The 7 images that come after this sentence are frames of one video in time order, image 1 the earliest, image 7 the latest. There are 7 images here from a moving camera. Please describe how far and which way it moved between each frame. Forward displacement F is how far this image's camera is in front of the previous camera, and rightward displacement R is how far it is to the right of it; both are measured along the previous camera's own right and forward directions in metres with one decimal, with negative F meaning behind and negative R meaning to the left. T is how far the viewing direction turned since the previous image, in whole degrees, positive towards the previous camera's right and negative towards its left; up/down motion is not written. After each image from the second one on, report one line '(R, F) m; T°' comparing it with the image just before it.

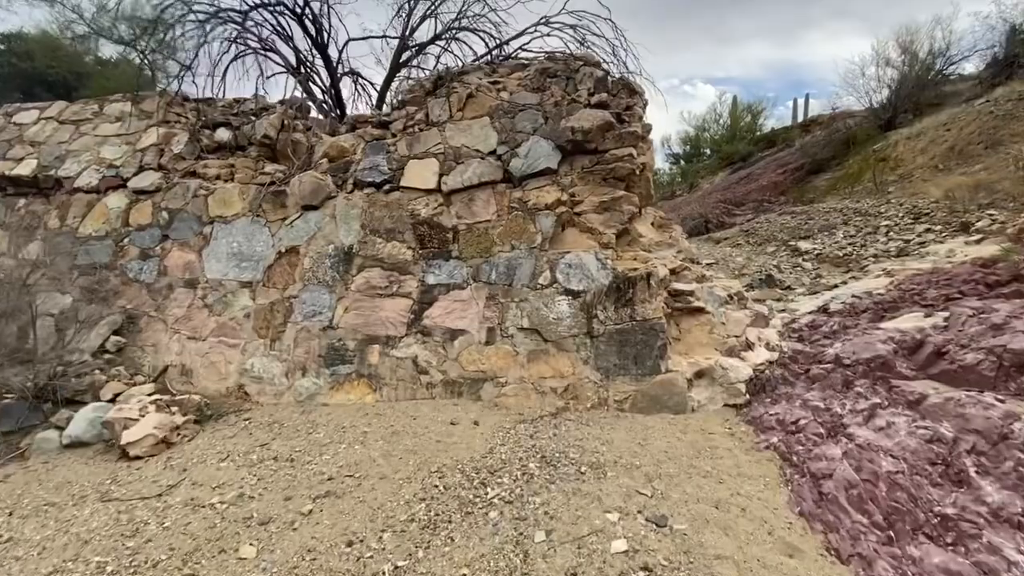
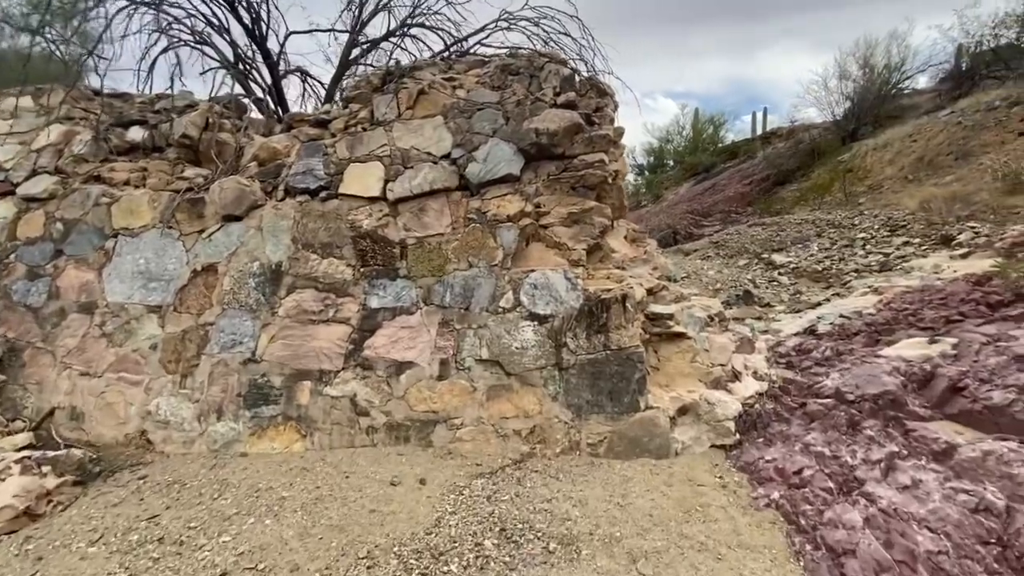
(+0.1, +0.6) m; +4°
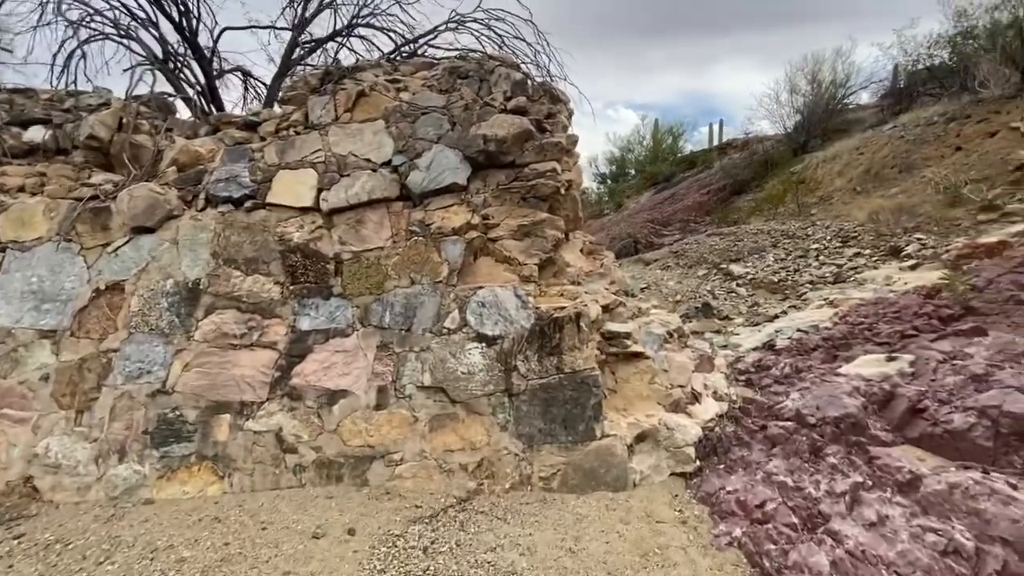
(+0.1, +0.3) m; +4°
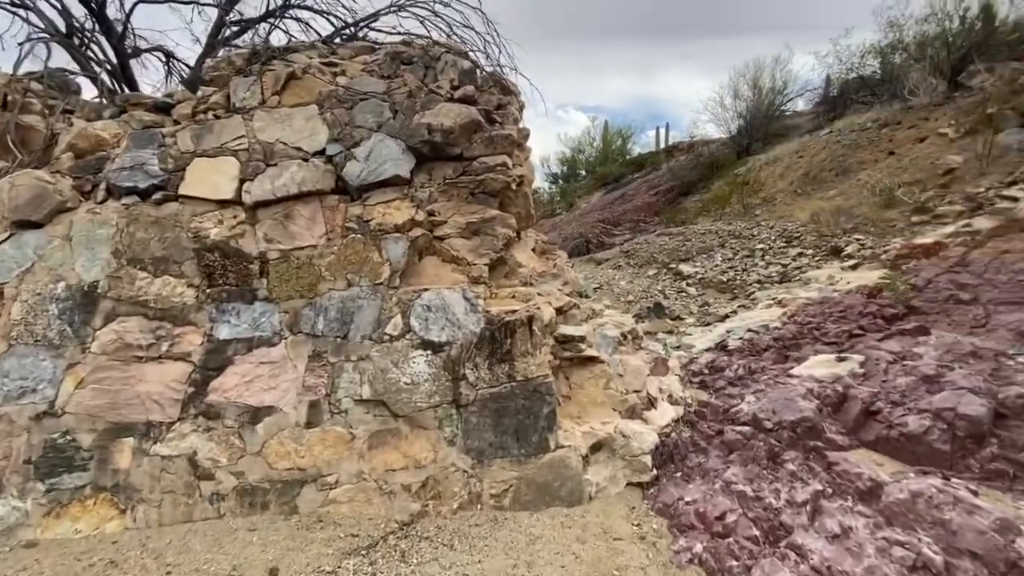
(0.0, +0.2) m; +6°
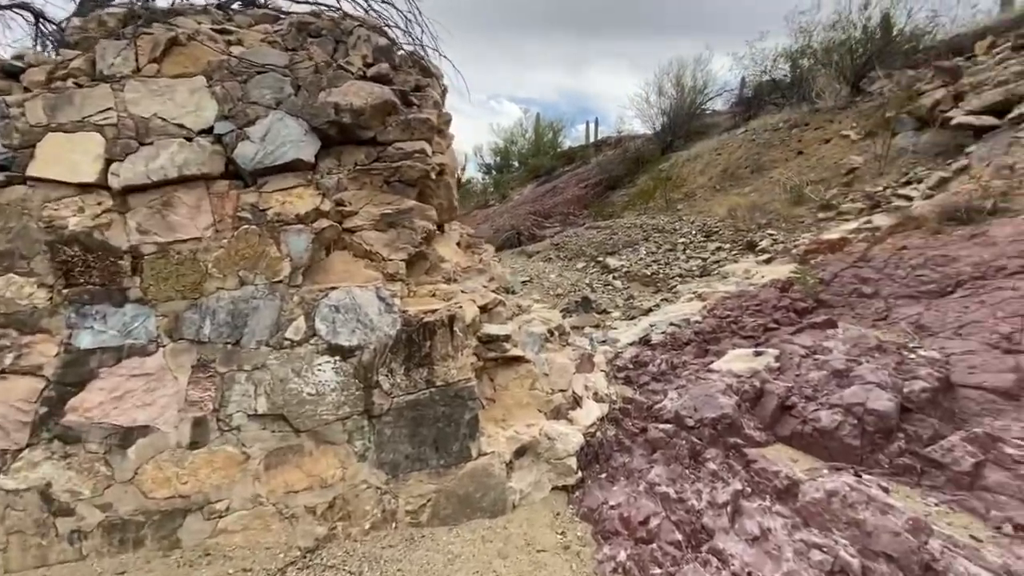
(+0.1, +0.2) m; +8°
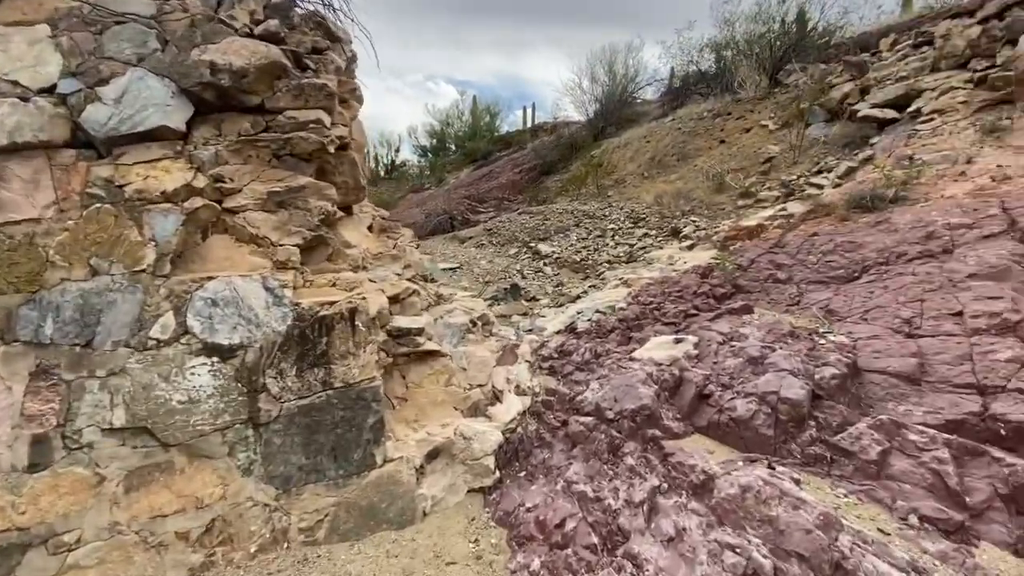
(+0.2, +0.2) m; +7°
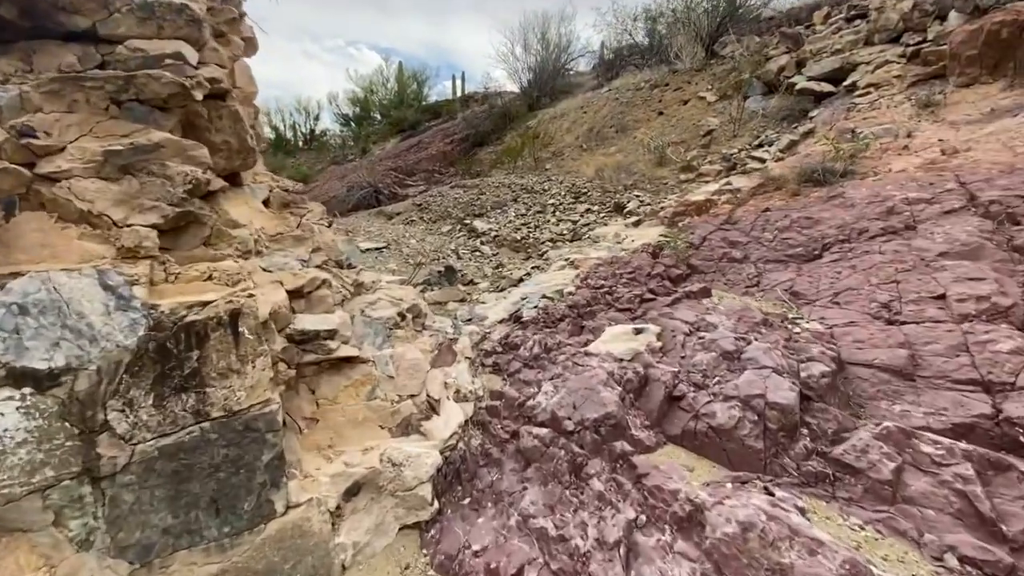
(0.0, +0.5) m; +8°
